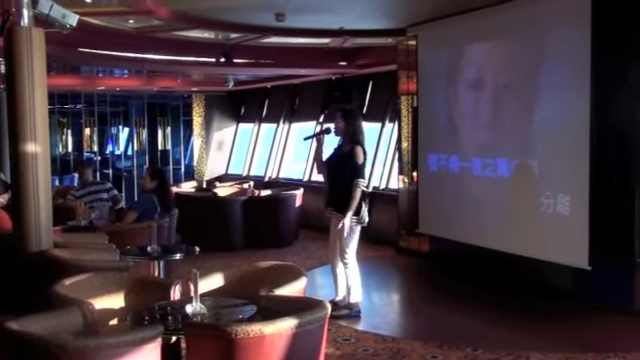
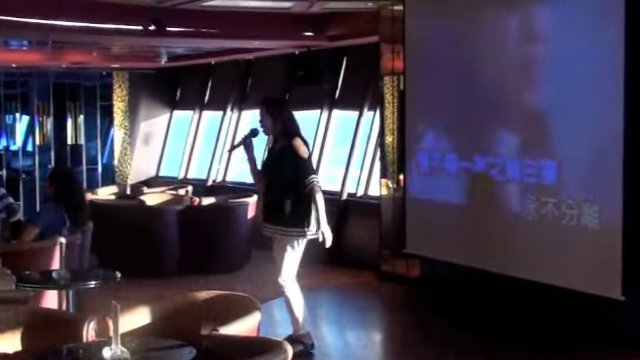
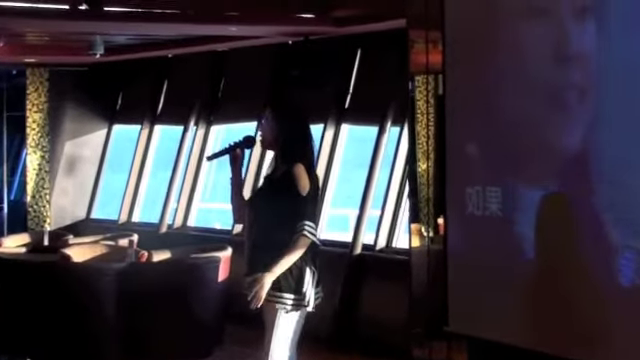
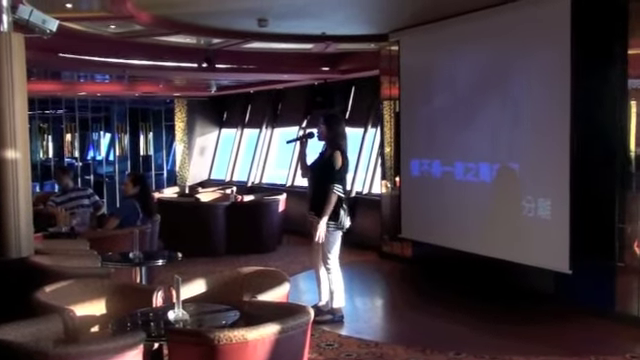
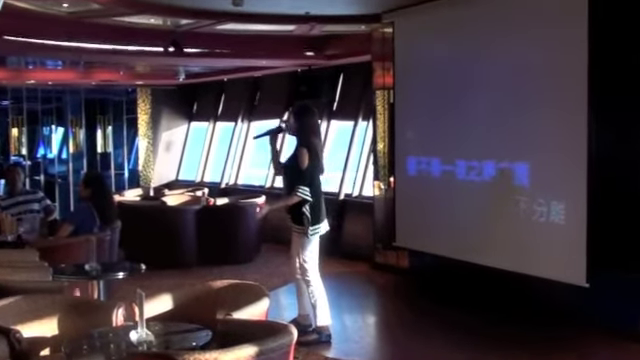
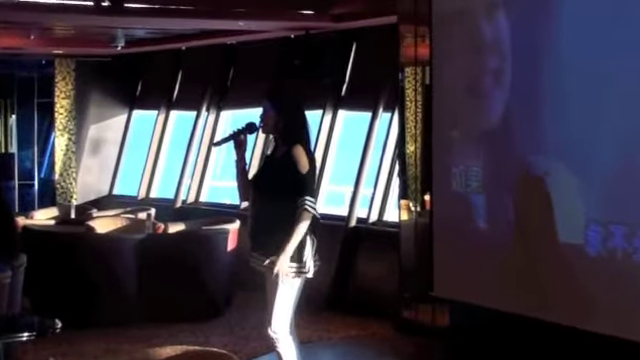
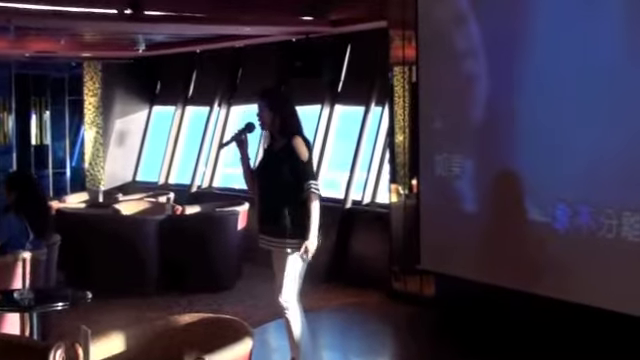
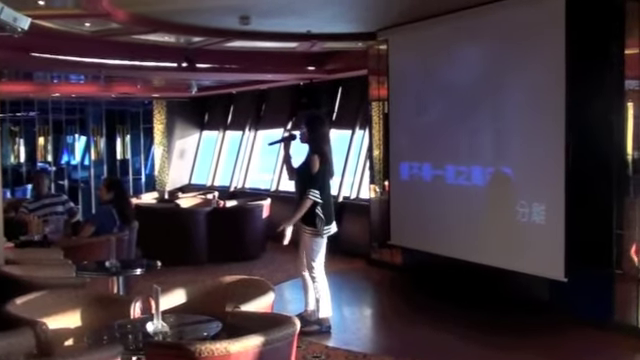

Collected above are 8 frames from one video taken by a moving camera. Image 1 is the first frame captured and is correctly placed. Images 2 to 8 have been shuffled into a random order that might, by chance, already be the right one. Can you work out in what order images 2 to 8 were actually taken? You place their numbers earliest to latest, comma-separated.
4, 8, 5, 2, 7, 6, 3
